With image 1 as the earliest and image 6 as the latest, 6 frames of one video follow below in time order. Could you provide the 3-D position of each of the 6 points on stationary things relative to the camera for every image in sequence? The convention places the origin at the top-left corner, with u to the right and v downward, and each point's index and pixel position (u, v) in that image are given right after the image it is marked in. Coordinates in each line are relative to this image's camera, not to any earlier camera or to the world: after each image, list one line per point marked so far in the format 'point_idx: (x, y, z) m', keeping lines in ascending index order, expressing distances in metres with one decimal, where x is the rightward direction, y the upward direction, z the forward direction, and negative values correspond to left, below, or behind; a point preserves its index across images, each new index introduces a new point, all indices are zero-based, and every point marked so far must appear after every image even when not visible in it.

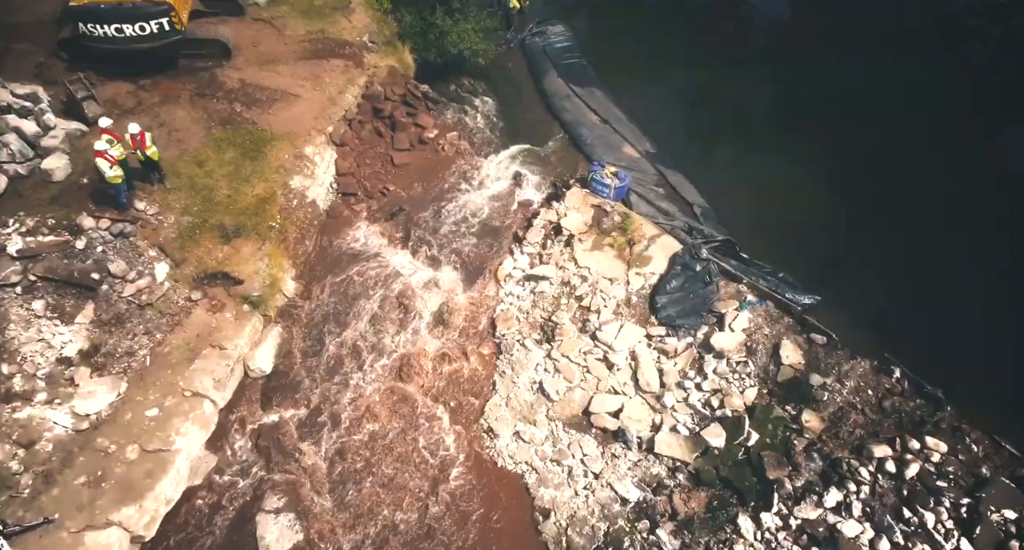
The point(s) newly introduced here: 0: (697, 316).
0: (+3.3, -0.7, +10.0) m
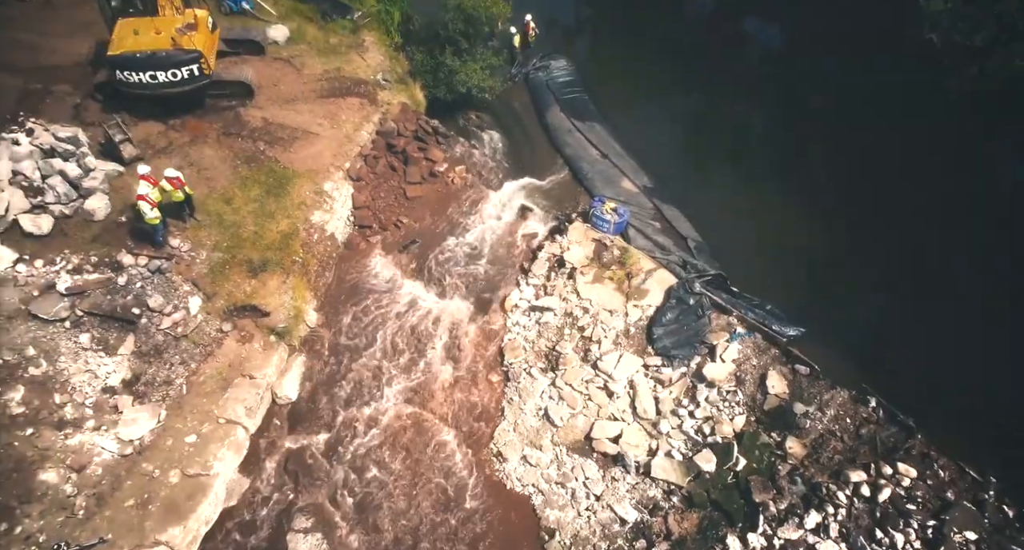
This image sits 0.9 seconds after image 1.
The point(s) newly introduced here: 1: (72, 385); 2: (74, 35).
0: (+3.4, -1.4, +10.9) m
1: (-7.6, -1.9, +9.8) m
2: (-11.4, +6.3, +14.8) m
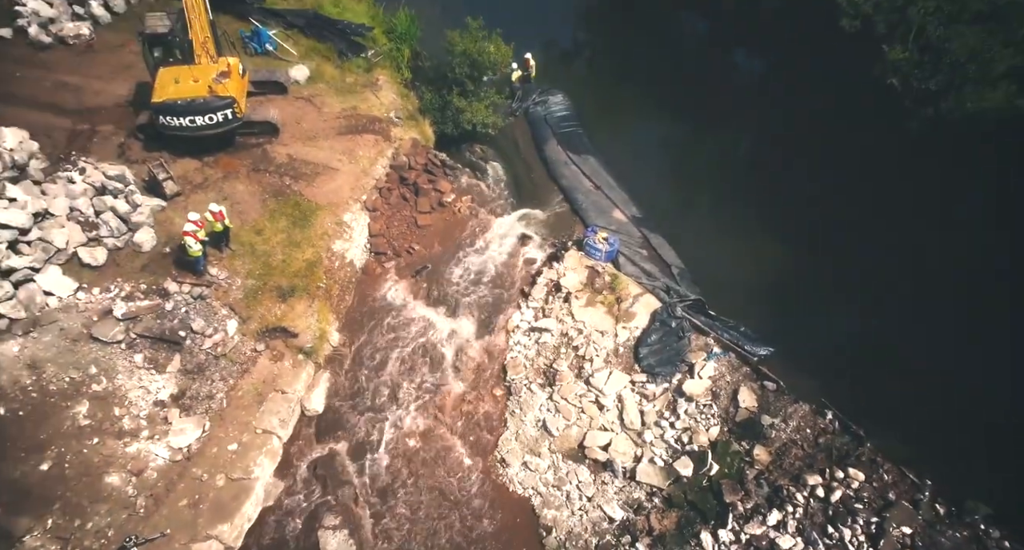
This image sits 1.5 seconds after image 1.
0: (+3.5, -1.9, +12.2) m
1: (-7.6, -2.5, +11.2) m
2: (-11.4, +5.7, +16.2) m
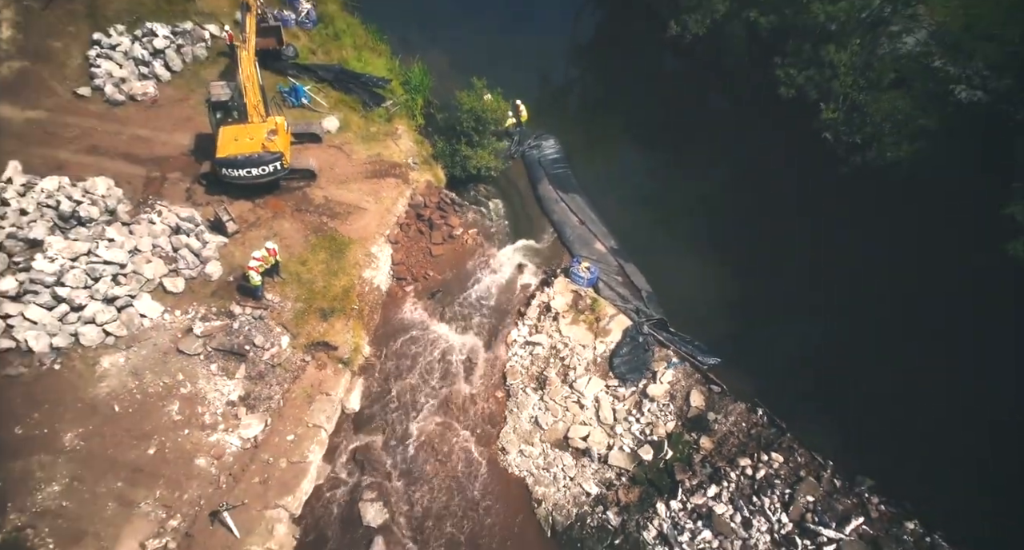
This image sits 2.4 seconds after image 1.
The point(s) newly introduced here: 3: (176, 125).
0: (+3.4, -2.6, +15.2) m
1: (-7.6, -3.1, +14.2) m
2: (-11.4, +5.0, +19.3) m
3: (-11.5, +5.1, +19.4) m
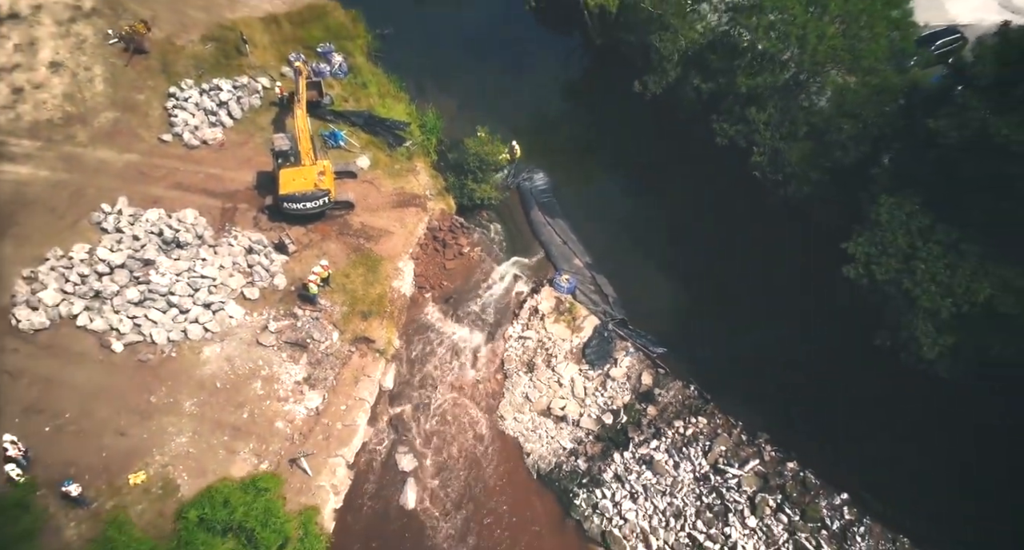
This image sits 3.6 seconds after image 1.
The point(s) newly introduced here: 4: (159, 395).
0: (+3.3, -3.0, +20.1) m
1: (-7.8, -3.5, +19.1) m
2: (-11.5, +4.6, +24.2) m
3: (-11.6, +4.7, +24.3) m
4: (-11.1, -3.8, +17.9) m
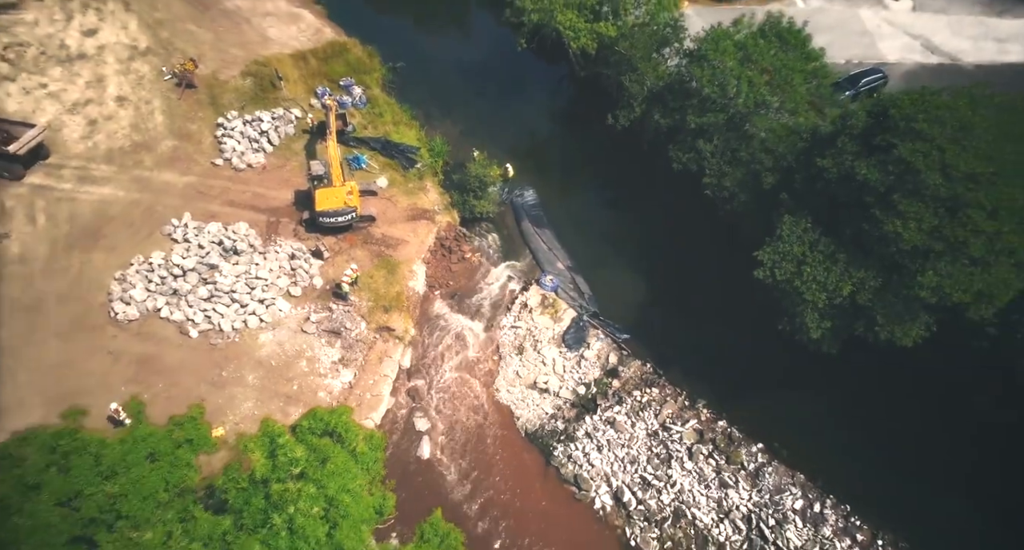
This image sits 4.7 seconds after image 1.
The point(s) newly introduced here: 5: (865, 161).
0: (+3.0, -3.0, +25.0) m
1: (-8.0, -3.6, +24.0) m
2: (-11.8, +4.5, +29.0) m
3: (-11.9, +4.7, +29.1) m
4: (-11.4, -3.9, +22.7) m
5: (+11.7, +3.8, +18.8) m
